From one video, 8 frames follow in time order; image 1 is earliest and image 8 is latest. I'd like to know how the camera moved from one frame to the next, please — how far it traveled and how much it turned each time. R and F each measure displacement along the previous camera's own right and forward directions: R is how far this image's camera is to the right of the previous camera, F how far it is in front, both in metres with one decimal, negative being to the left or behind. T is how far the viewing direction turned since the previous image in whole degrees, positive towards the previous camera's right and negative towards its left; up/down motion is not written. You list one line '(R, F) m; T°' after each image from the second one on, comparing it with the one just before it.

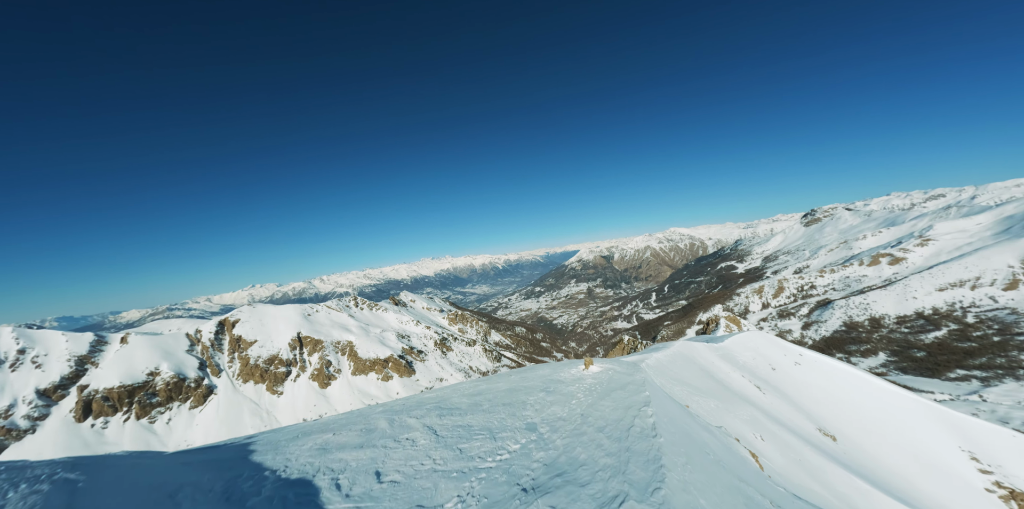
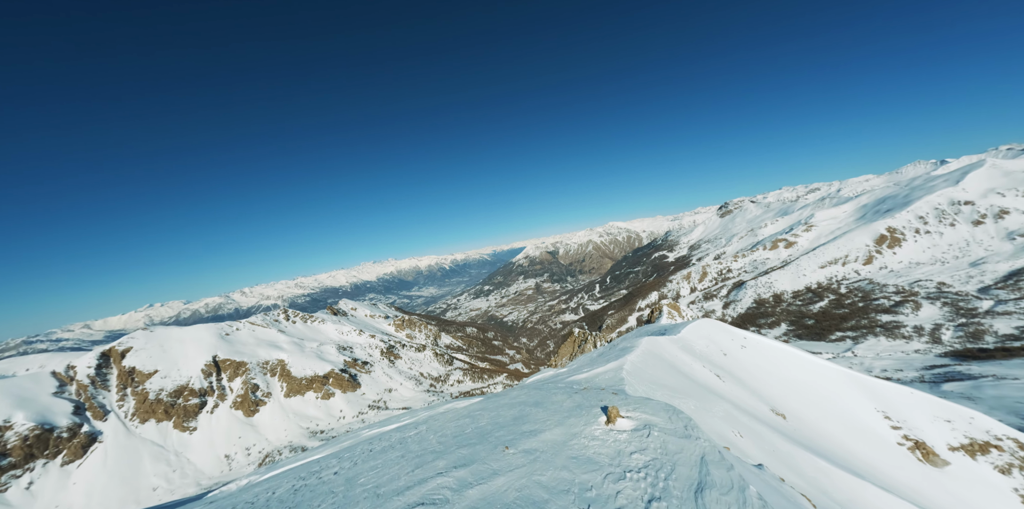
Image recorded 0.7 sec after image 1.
(-0.2, +2.2) m; +7°
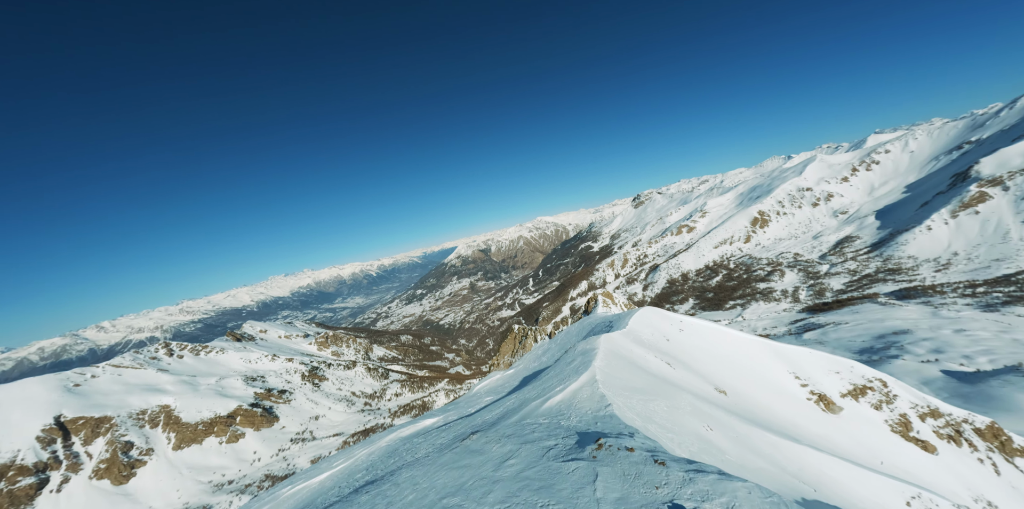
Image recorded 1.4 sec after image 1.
(0.0, +3.0) m; +8°
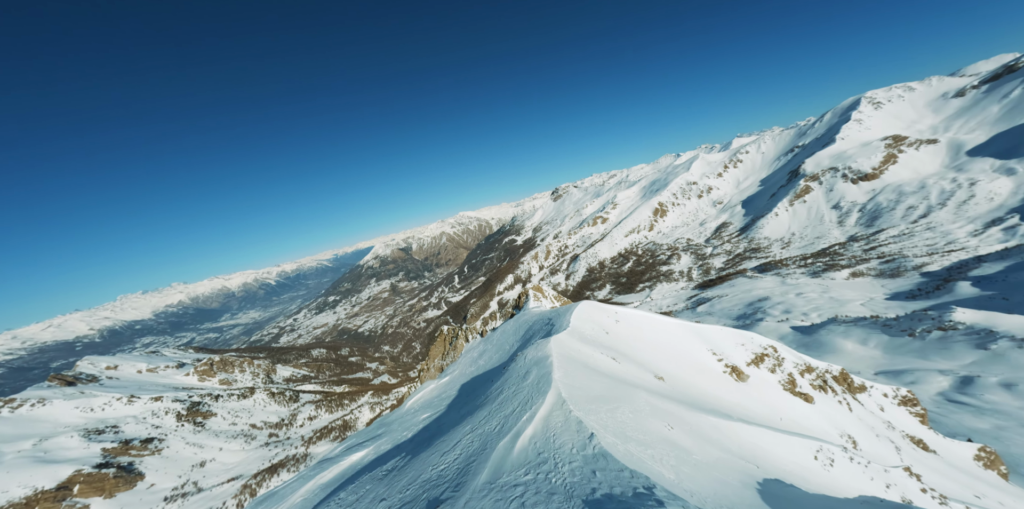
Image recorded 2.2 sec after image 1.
(+0.1, +4.1) m; +9°
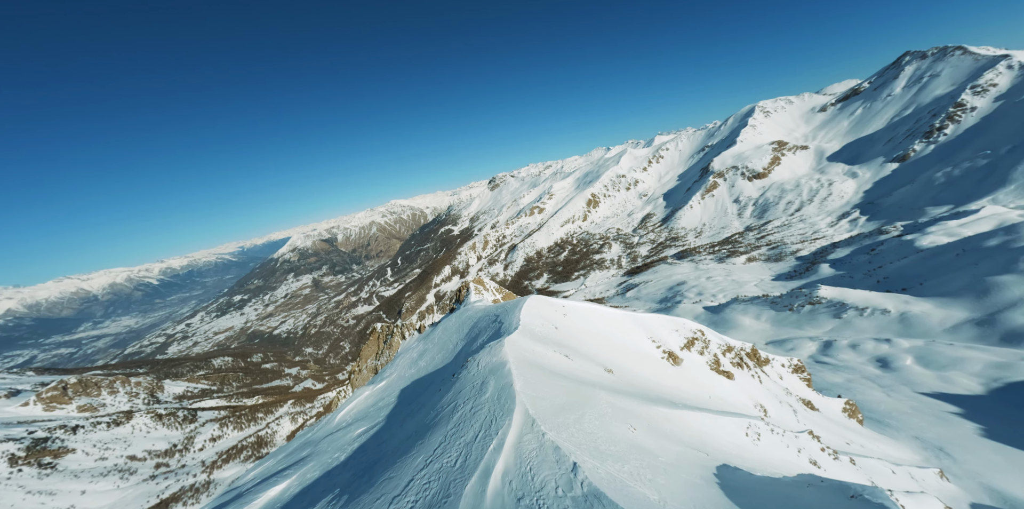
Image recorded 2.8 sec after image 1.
(0.0, +4.0) m; +8°
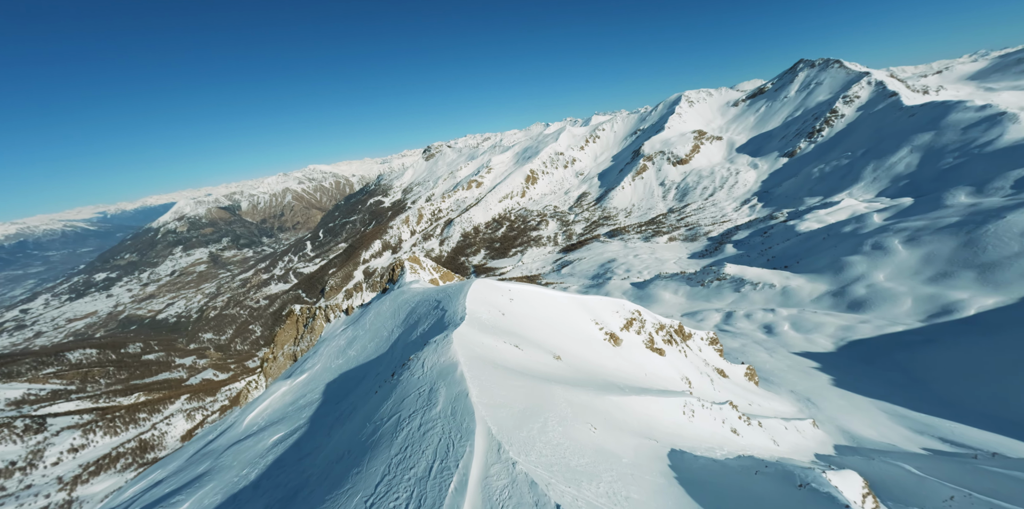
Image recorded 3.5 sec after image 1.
(-0.2, +4.6) m; +8°
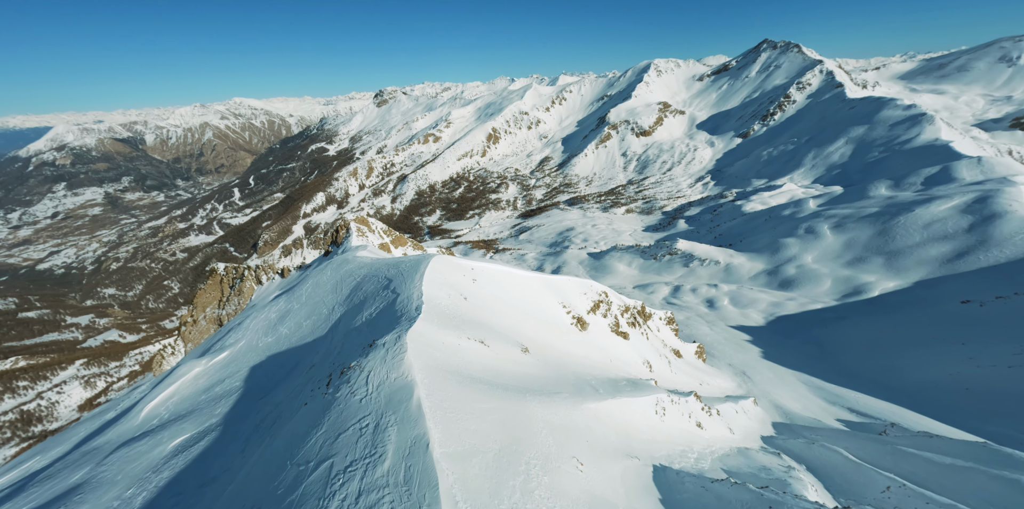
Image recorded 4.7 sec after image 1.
(+0.3, +3.9) m; +5°
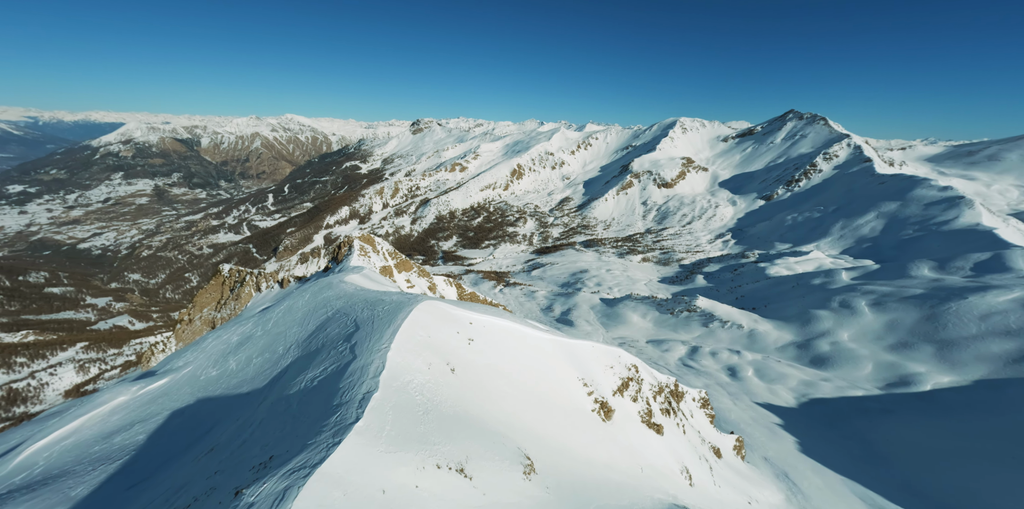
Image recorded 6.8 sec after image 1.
(+0.2, -2.3) m; -2°
